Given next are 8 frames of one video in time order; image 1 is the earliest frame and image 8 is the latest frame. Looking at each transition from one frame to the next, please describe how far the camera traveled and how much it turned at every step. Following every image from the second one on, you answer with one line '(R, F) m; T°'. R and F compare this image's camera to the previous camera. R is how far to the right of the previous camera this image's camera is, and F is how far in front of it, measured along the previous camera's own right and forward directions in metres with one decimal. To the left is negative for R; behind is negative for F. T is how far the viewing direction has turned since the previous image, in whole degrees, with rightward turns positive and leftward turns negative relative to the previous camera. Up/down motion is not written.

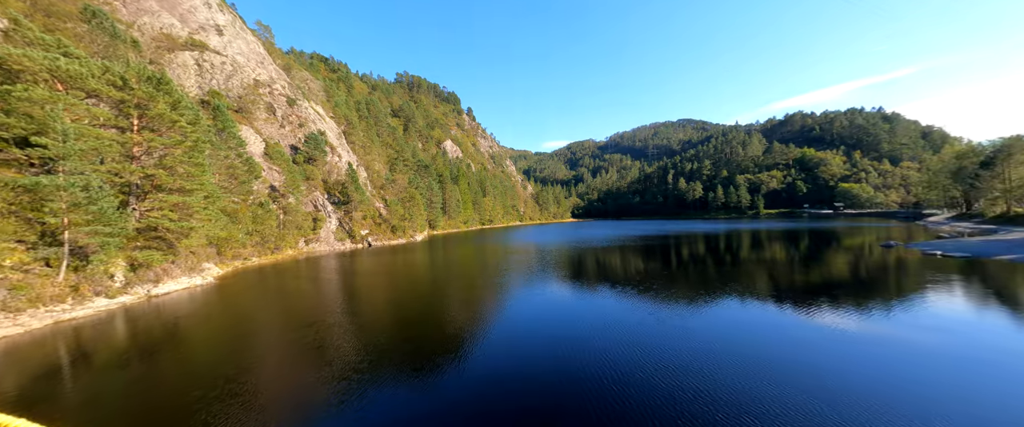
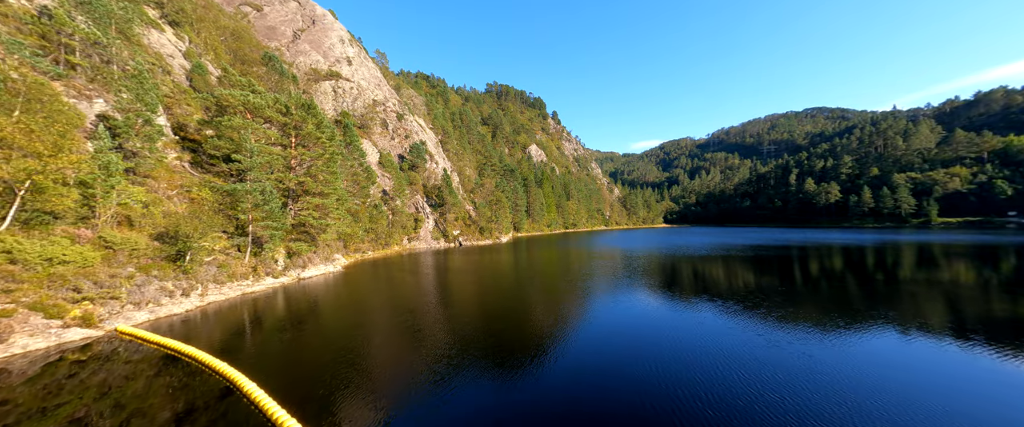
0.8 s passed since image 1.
(0.0, -1.4) m; -13°
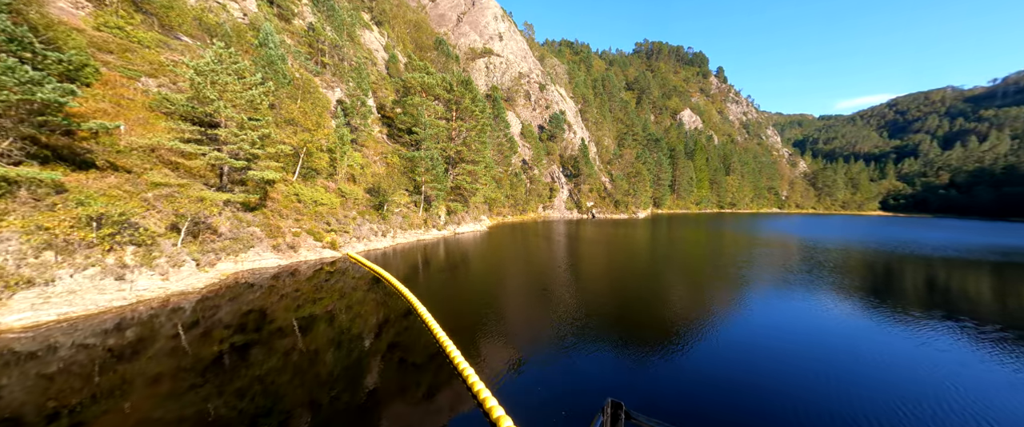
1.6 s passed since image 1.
(-0.1, -1.4) m; -20°
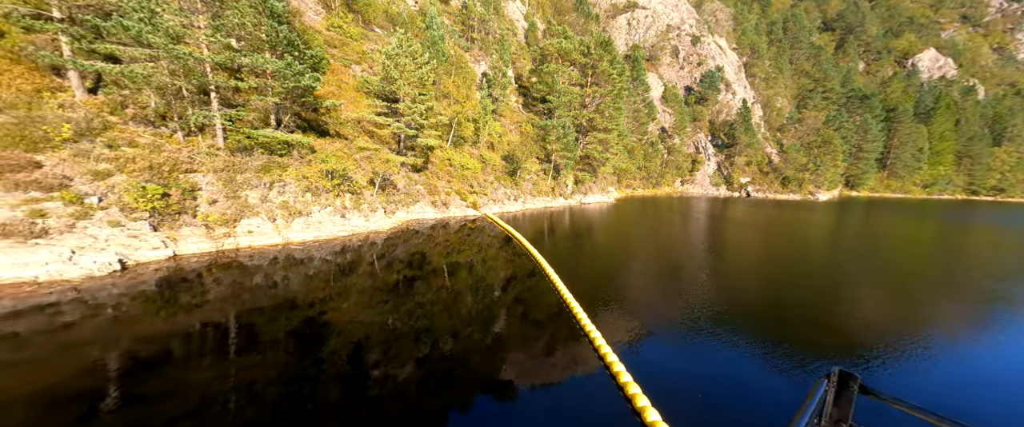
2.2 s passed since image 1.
(-0.1, -0.7) m; -19°
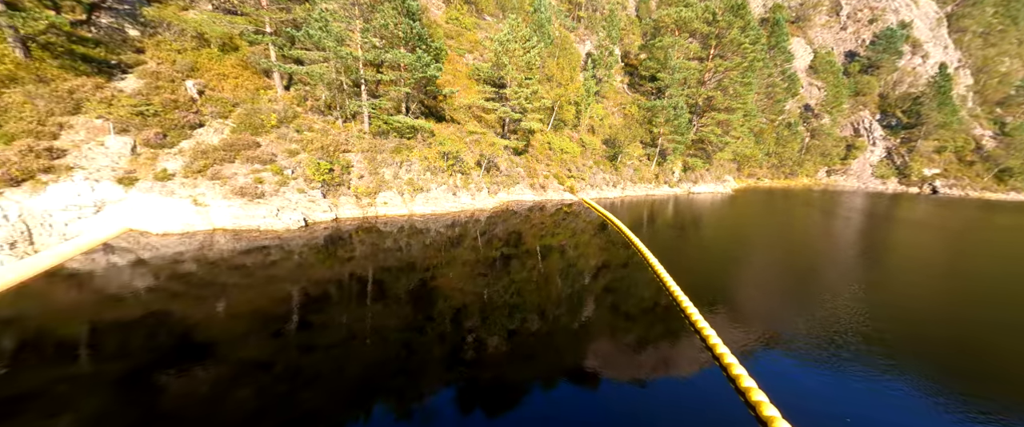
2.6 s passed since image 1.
(-0.1, -0.4) m; -14°
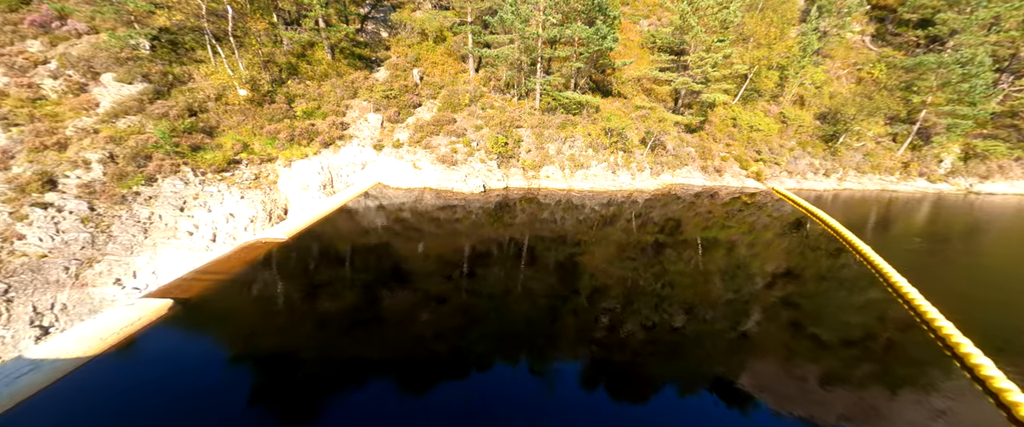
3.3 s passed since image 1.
(+0.4, -0.2) m; -25°
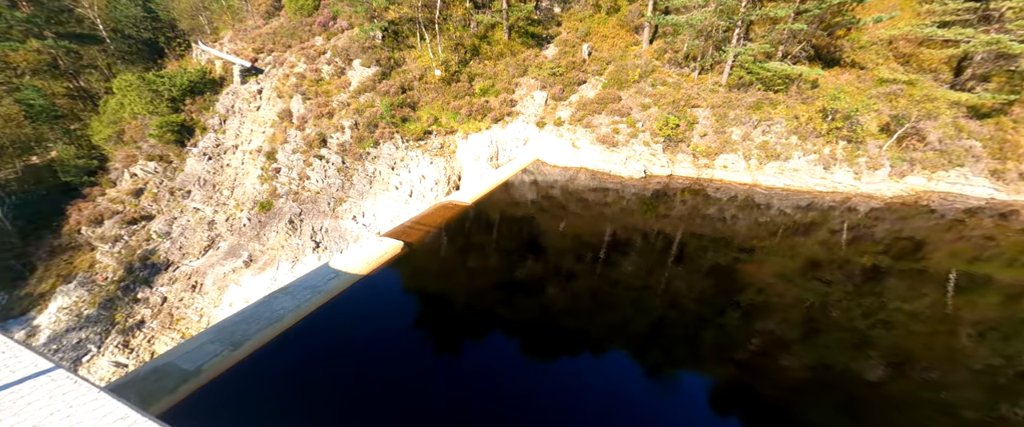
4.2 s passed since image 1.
(+0.2, +0.6) m; -24°
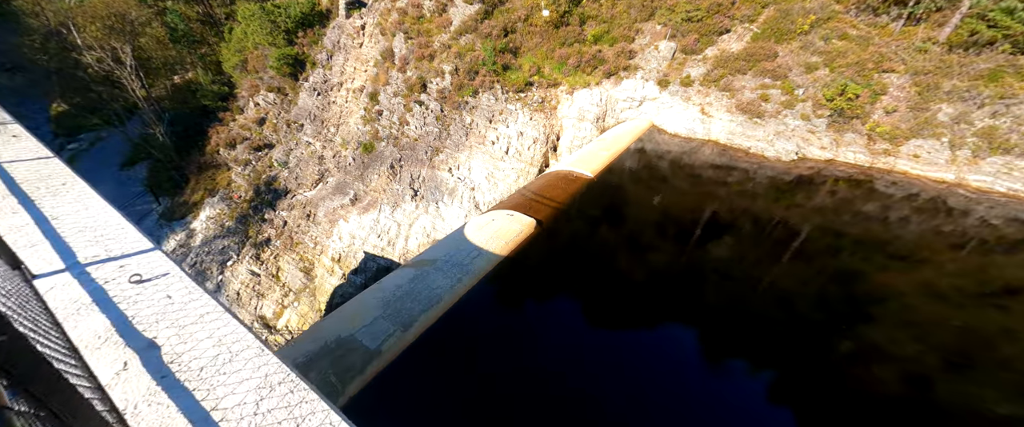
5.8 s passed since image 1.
(-1.4, +1.1) m; -10°
